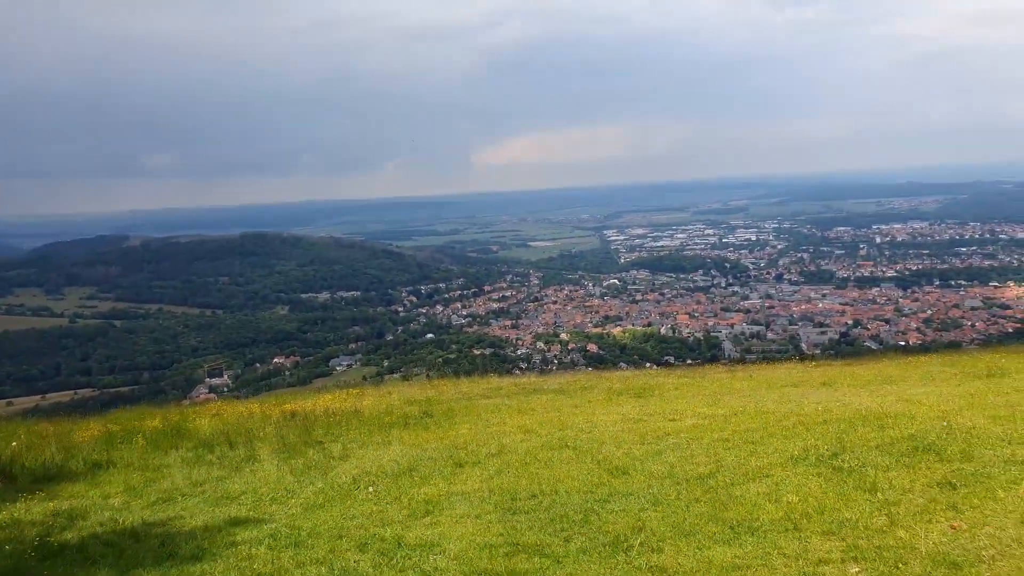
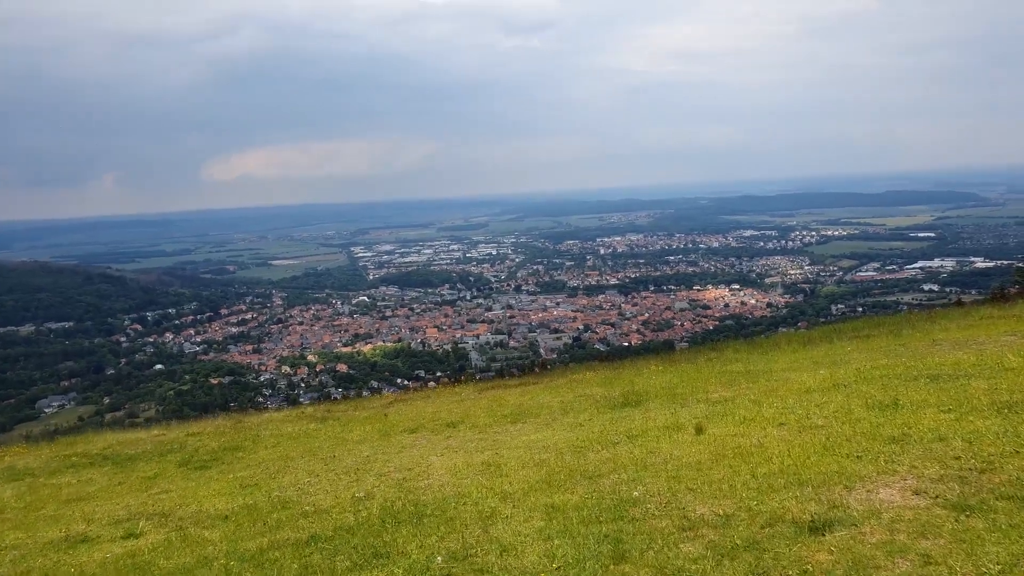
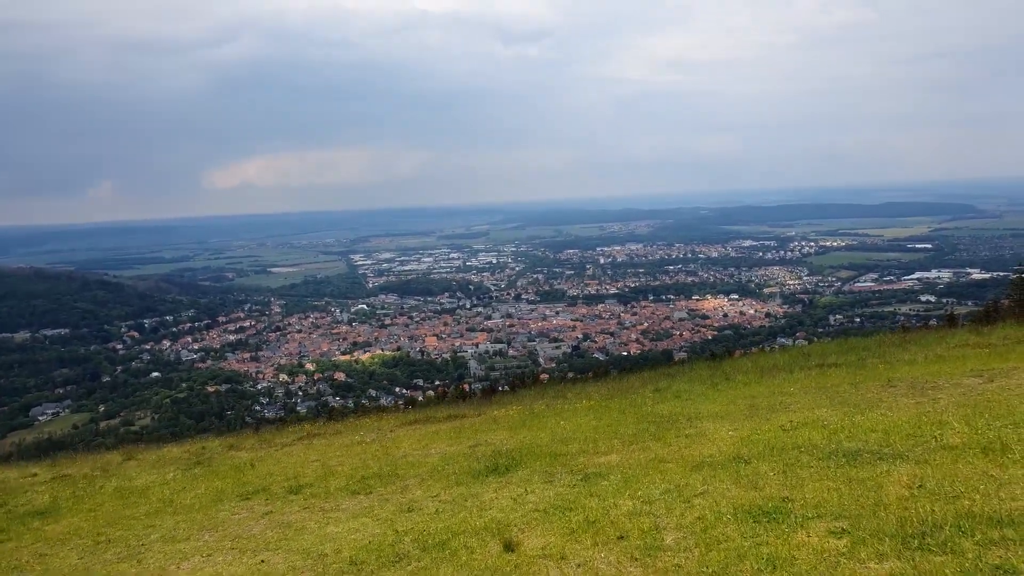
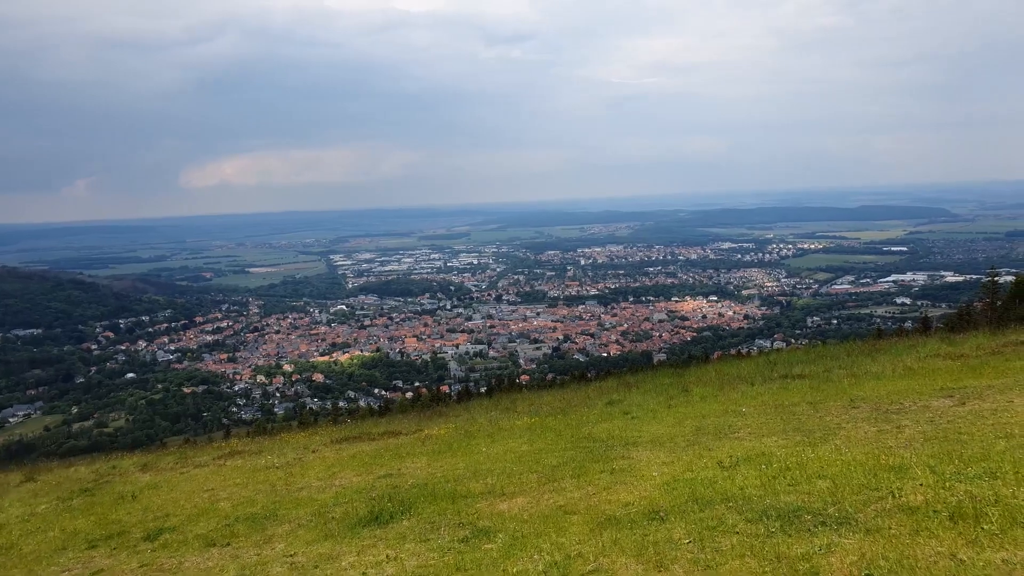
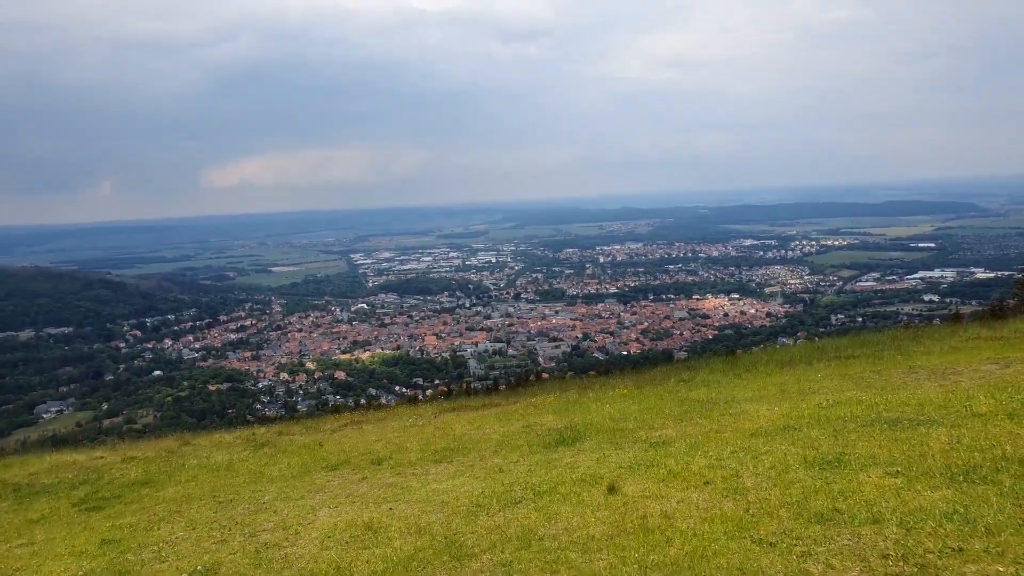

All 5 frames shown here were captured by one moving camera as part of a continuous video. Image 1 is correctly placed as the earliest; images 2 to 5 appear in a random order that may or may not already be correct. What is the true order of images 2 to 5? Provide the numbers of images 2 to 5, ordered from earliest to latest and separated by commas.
2, 5, 3, 4
